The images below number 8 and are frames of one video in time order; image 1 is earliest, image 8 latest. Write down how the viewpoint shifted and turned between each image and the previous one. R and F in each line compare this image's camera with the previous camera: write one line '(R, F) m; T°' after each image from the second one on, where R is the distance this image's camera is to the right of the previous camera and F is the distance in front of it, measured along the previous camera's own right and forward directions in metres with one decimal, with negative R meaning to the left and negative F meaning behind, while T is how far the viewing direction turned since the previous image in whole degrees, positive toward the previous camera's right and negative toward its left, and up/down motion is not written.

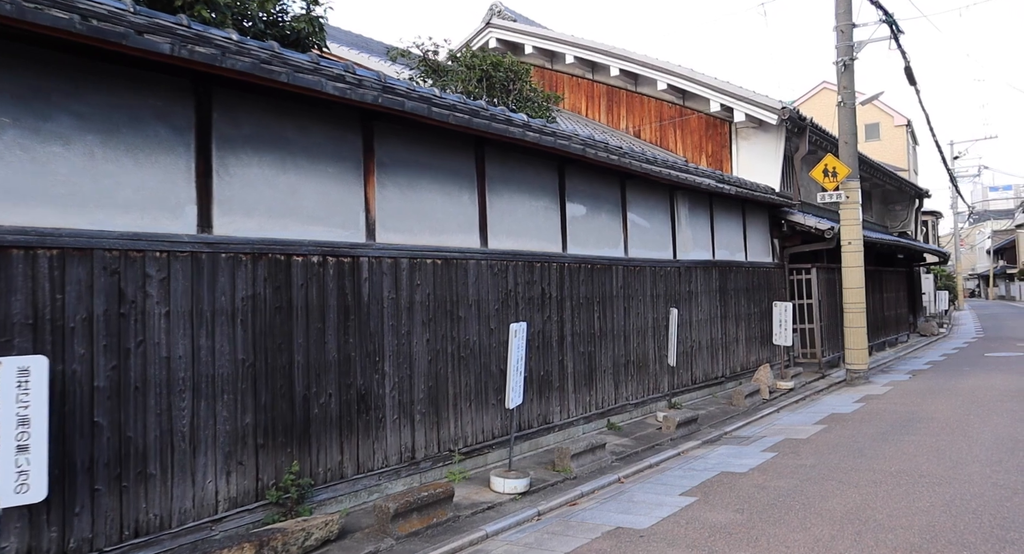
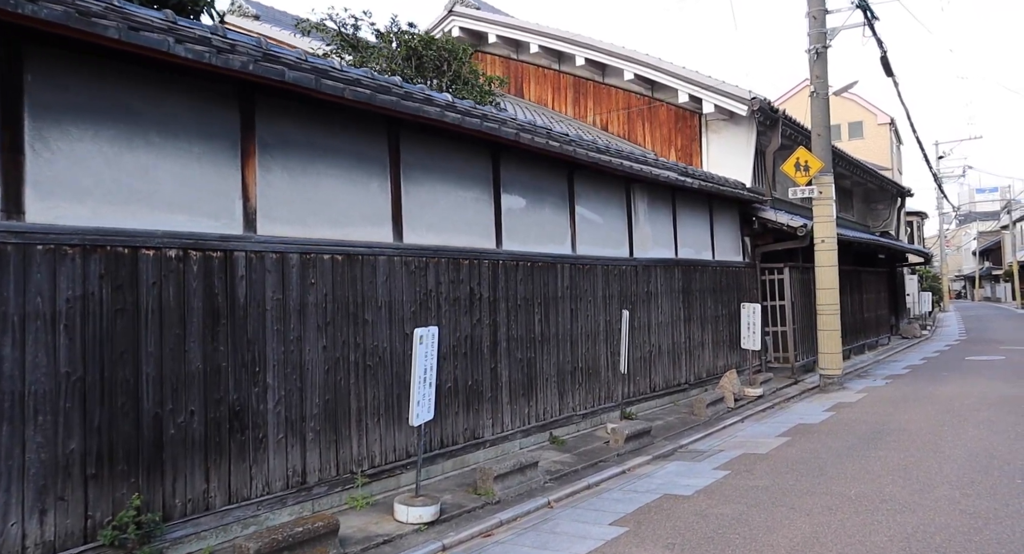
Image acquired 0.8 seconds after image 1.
(+0.7, +0.9) m; +1°
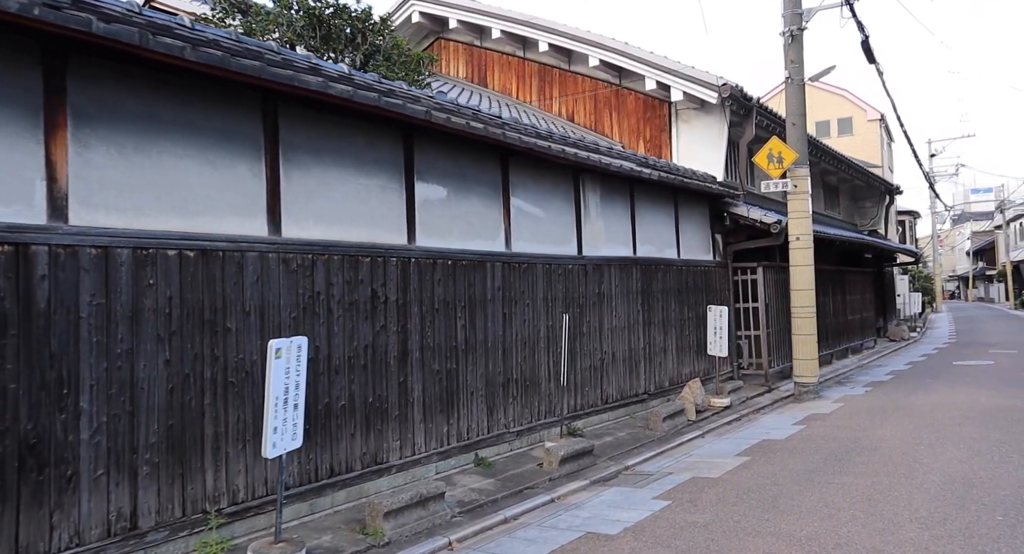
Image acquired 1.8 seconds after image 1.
(+0.8, +1.1) m; 0°
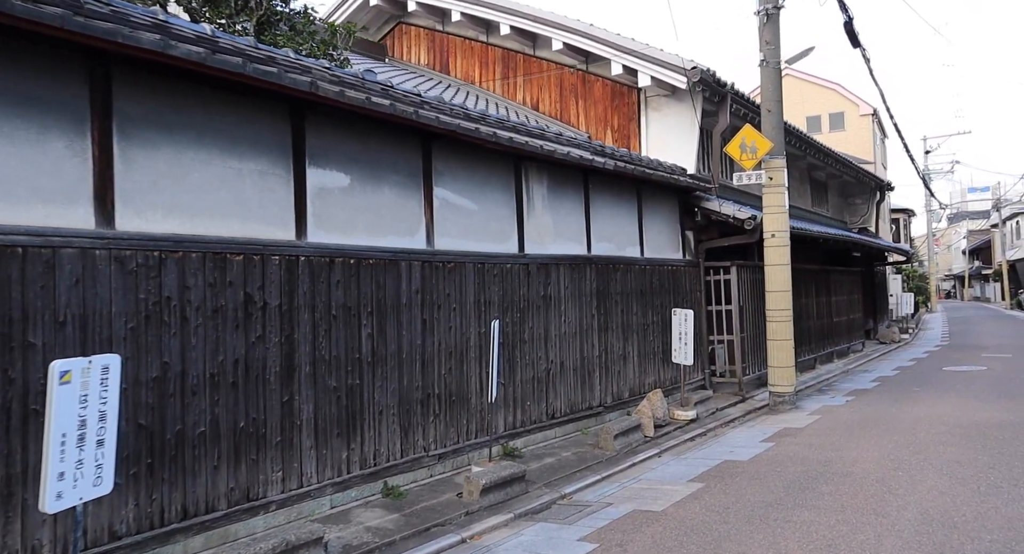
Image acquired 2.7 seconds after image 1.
(+0.8, +1.1) m; 0°
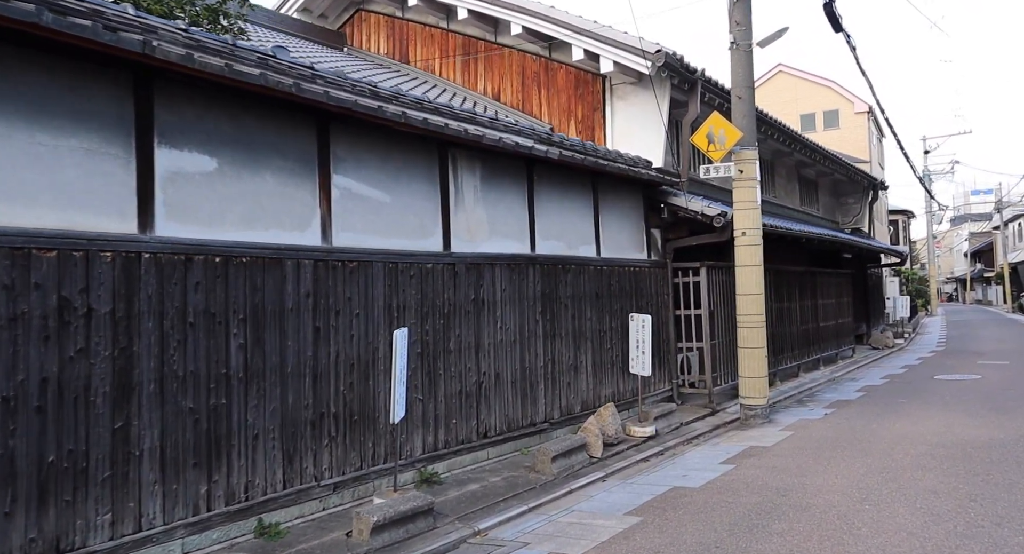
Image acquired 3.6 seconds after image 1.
(+0.9, +1.1) m; 0°
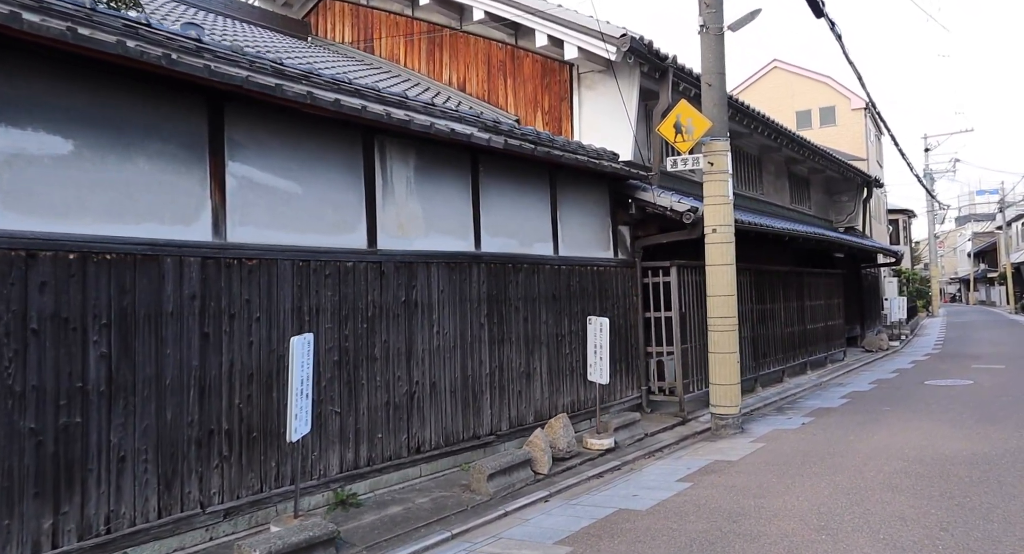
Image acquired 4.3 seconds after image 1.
(+0.7, +0.8) m; 0°
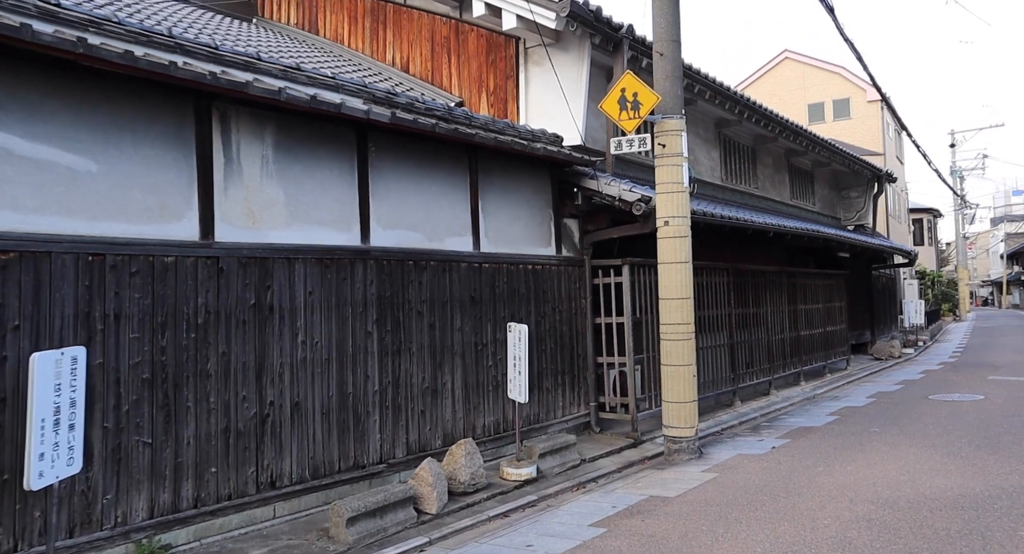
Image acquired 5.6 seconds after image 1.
(+1.3, +1.5) m; -2°
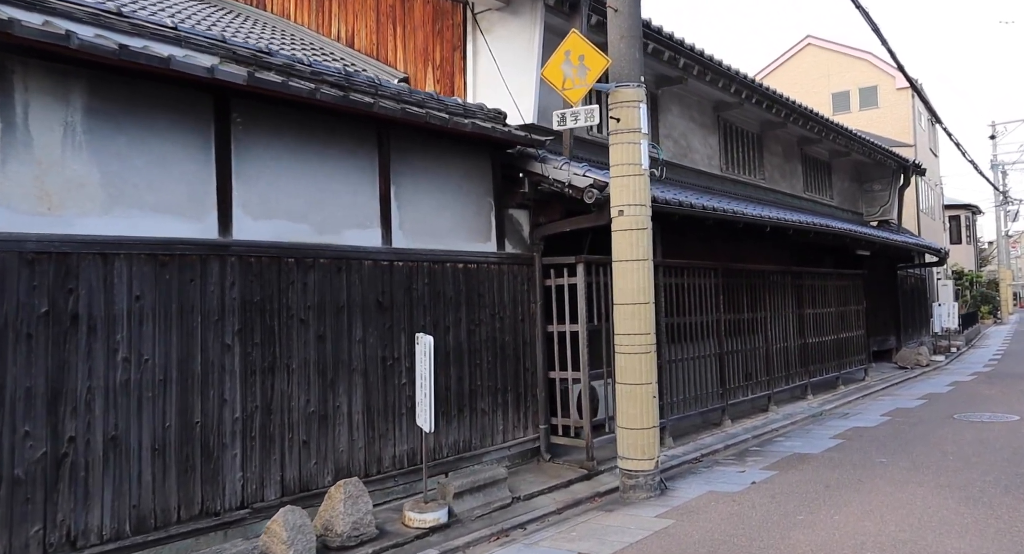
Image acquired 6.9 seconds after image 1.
(+1.1, +1.6) m; -2°
